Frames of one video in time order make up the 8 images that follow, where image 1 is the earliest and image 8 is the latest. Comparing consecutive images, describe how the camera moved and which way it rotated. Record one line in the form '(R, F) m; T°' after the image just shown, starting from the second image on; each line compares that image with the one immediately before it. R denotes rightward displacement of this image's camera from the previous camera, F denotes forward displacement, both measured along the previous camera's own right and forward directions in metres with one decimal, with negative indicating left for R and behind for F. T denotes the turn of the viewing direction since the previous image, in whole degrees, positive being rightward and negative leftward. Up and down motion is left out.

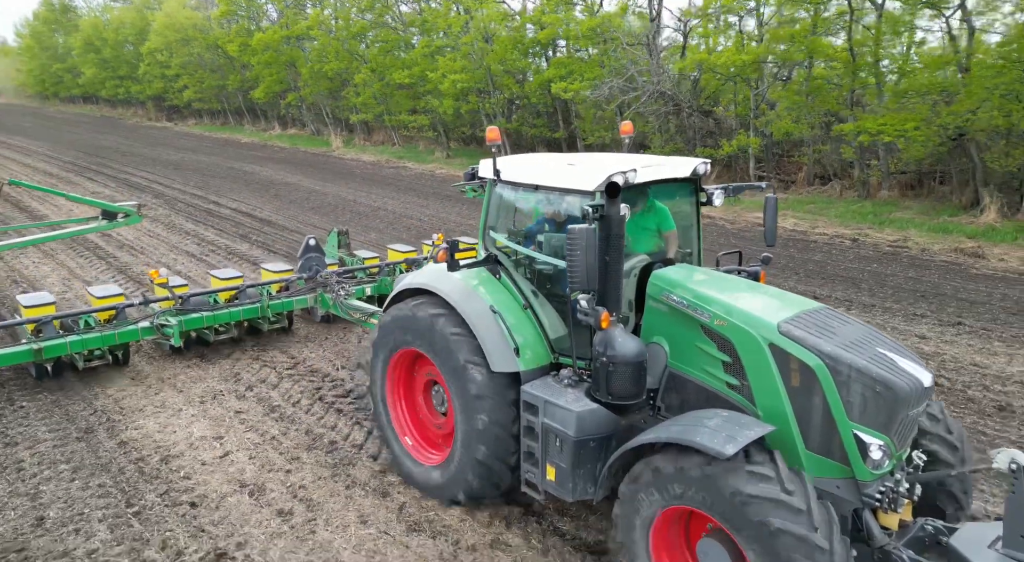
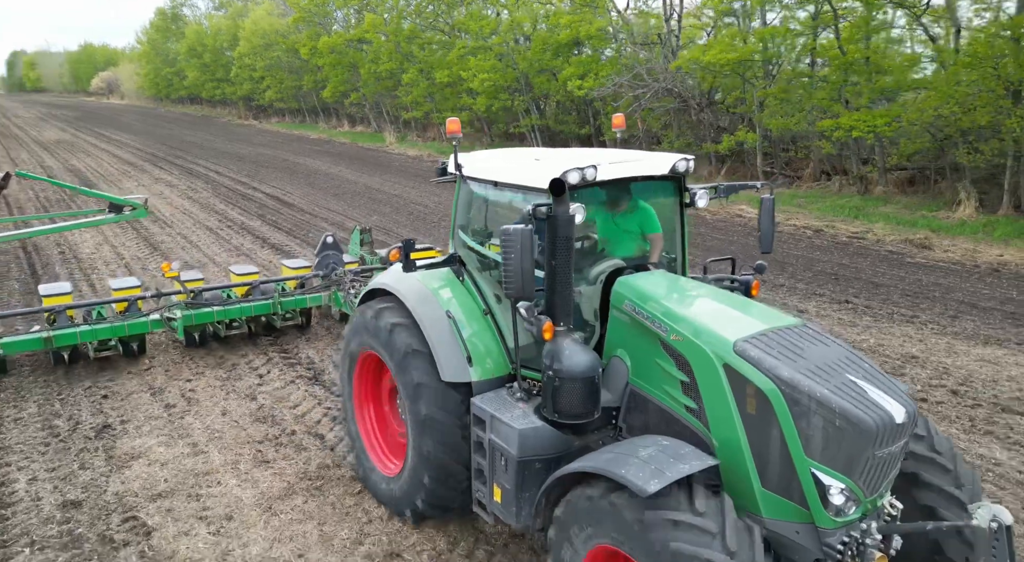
(+2.1, -1.0) m; -7°
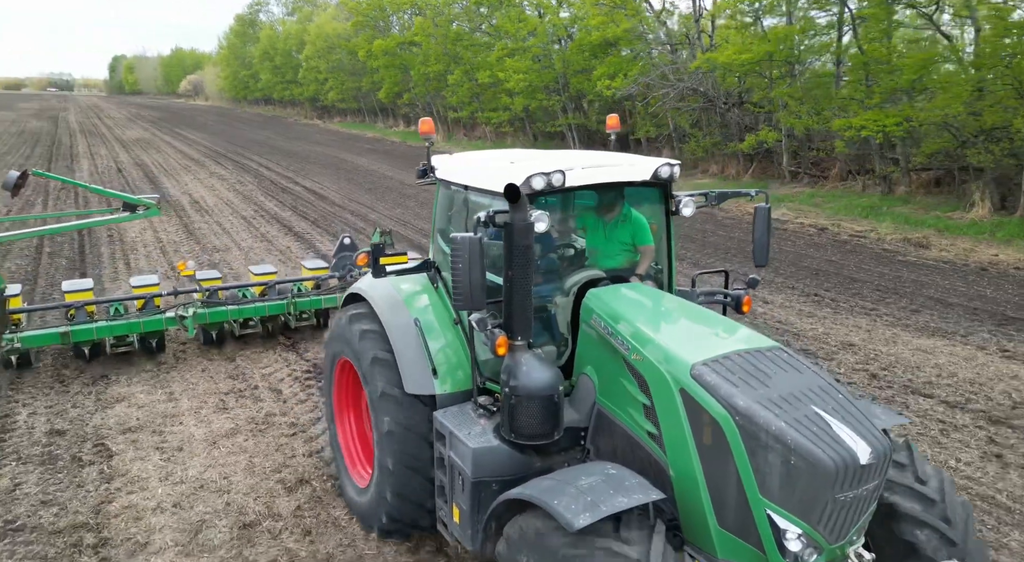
(+1.1, -0.6) m; -5°
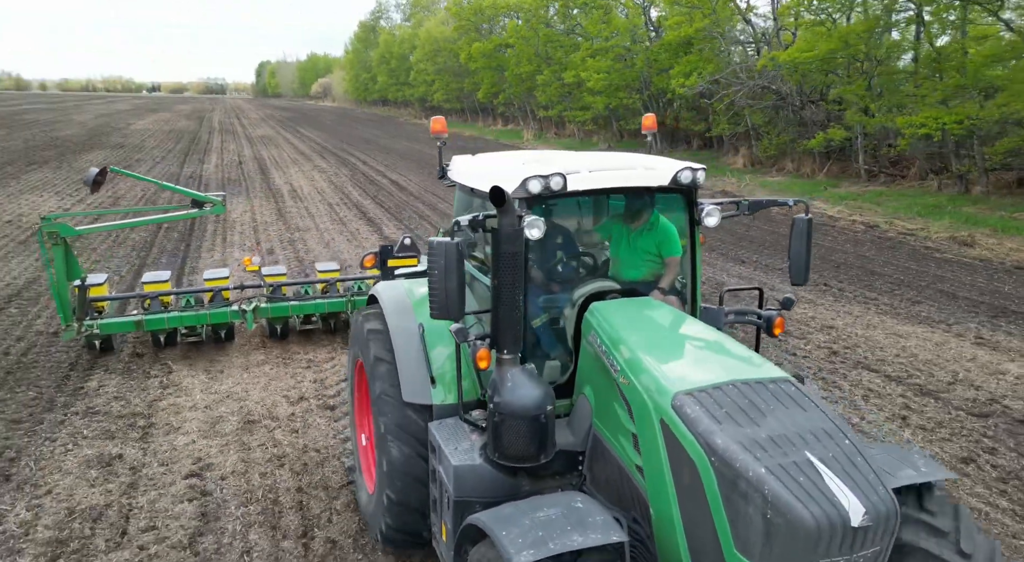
(+1.2, -1.0) m; -9°
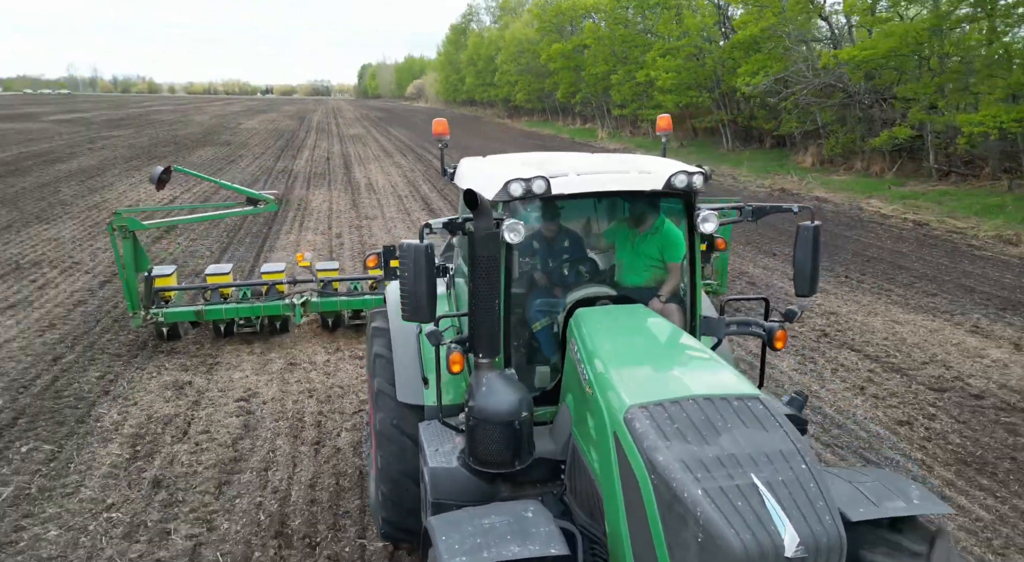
(+0.8, -0.9) m; -7°
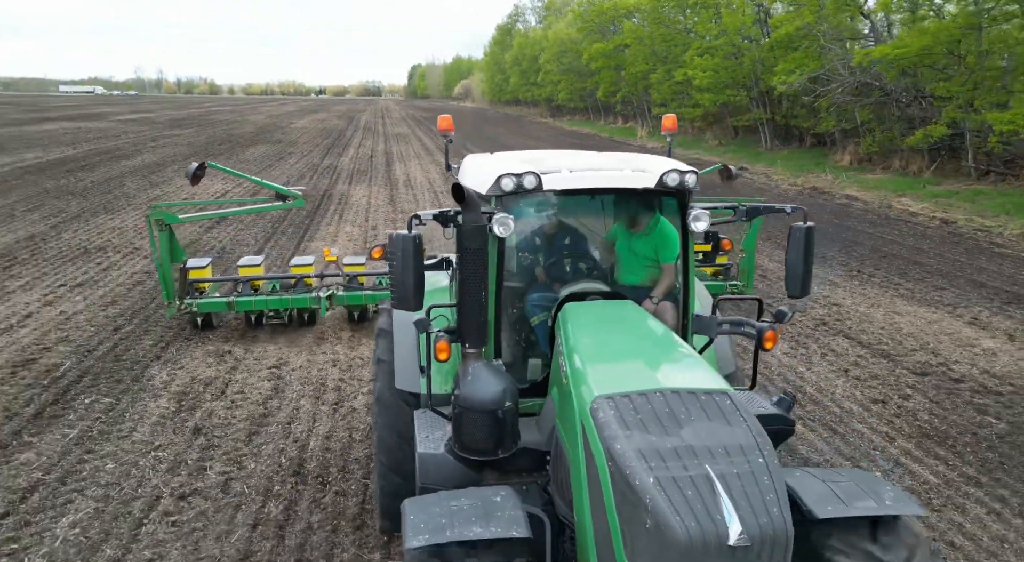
(+0.4, -0.6) m; -4°
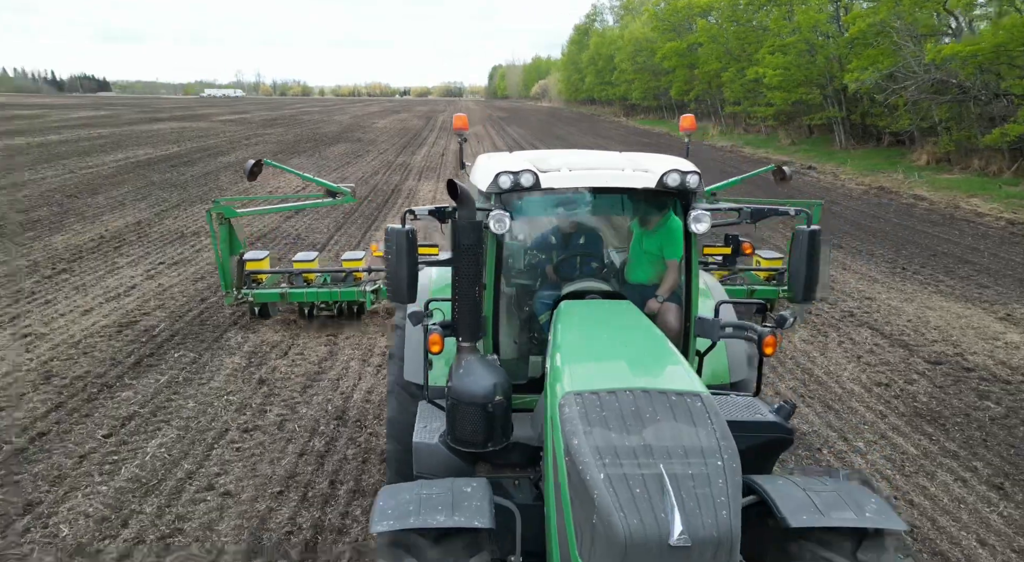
(+0.5, -0.7) m; -6°
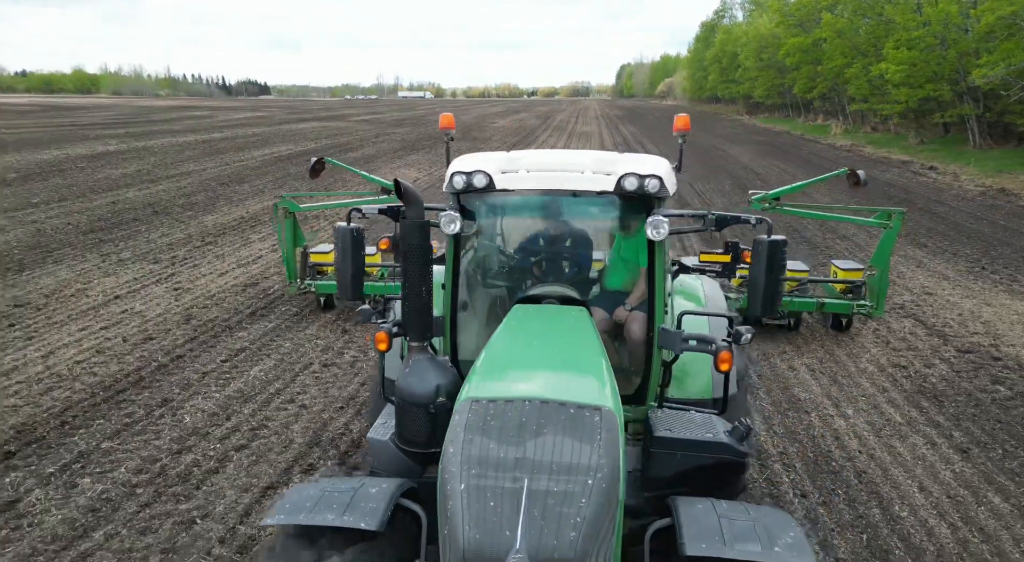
(+0.9, -1.0) m; -10°
